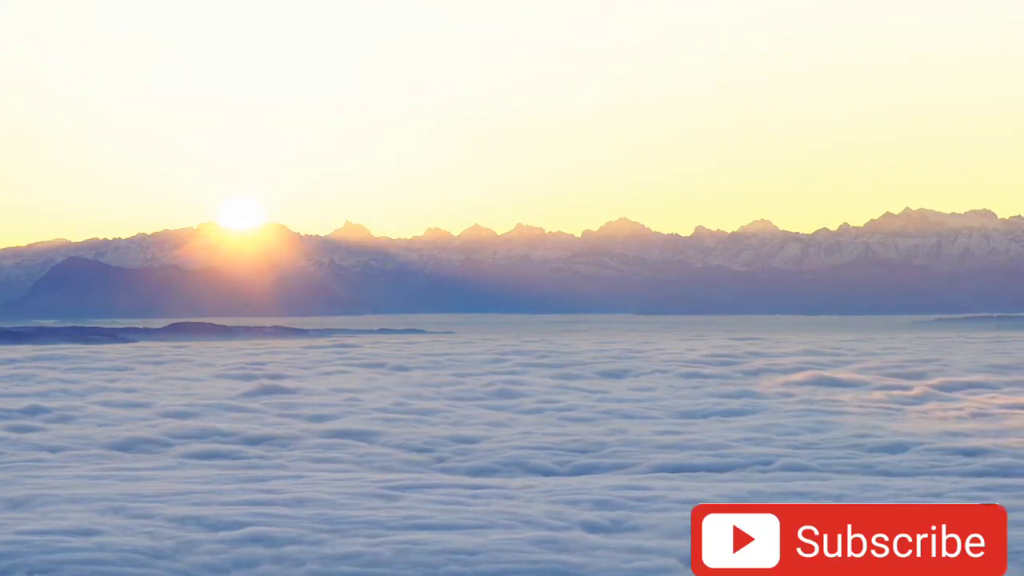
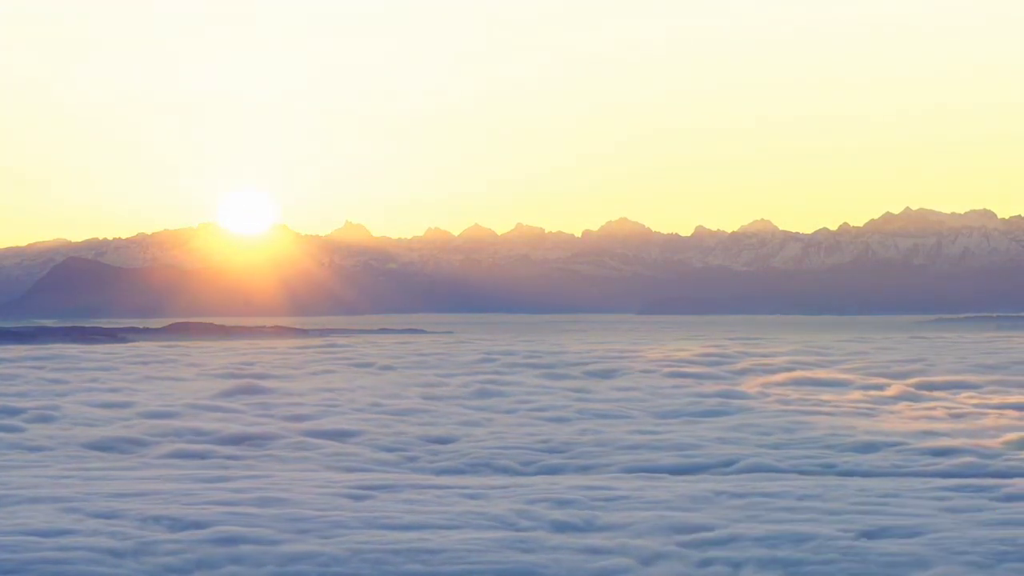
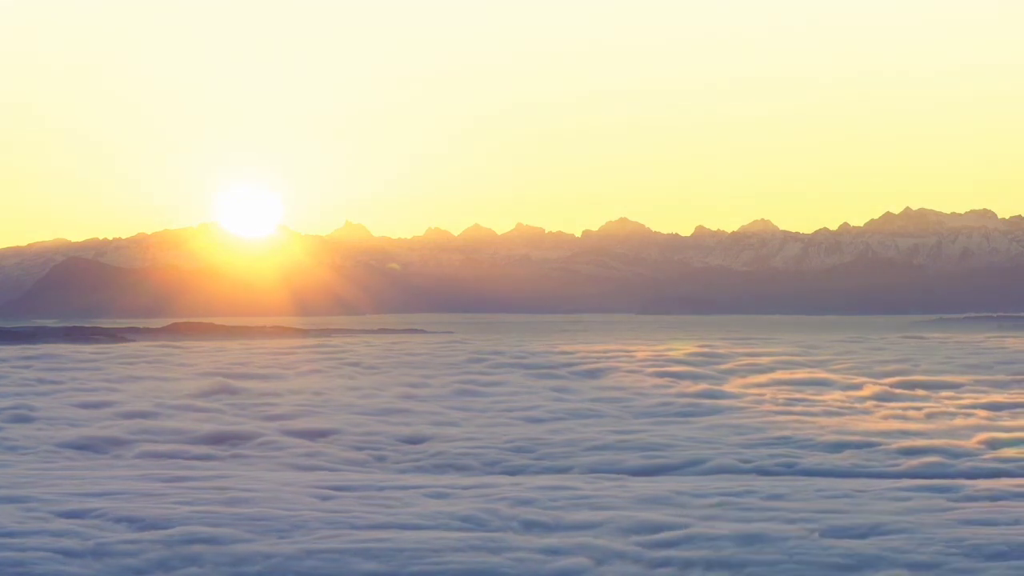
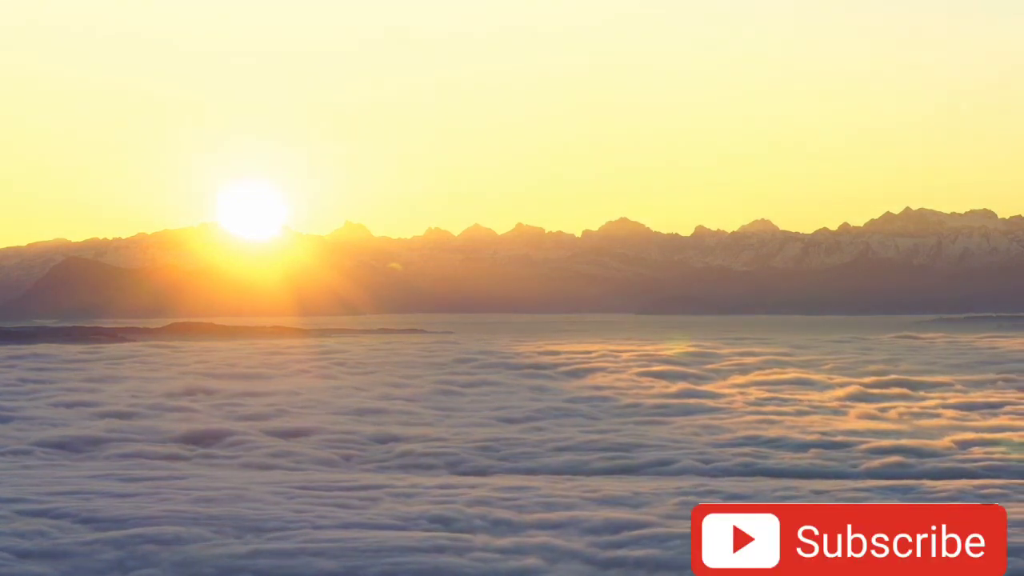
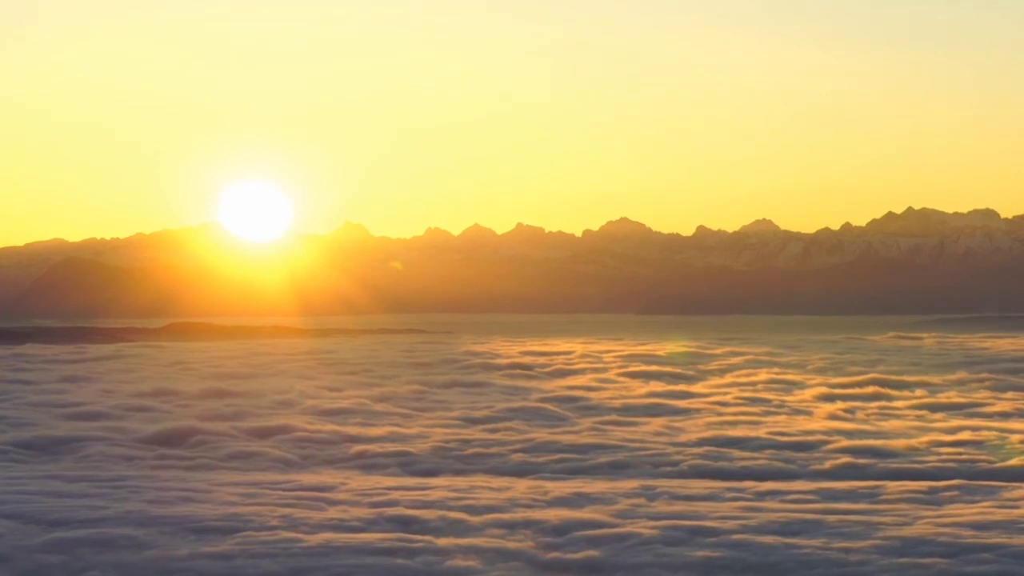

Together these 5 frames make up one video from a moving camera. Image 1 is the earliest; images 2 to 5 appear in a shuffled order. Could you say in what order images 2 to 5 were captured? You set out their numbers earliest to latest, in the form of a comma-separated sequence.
2, 3, 4, 5
